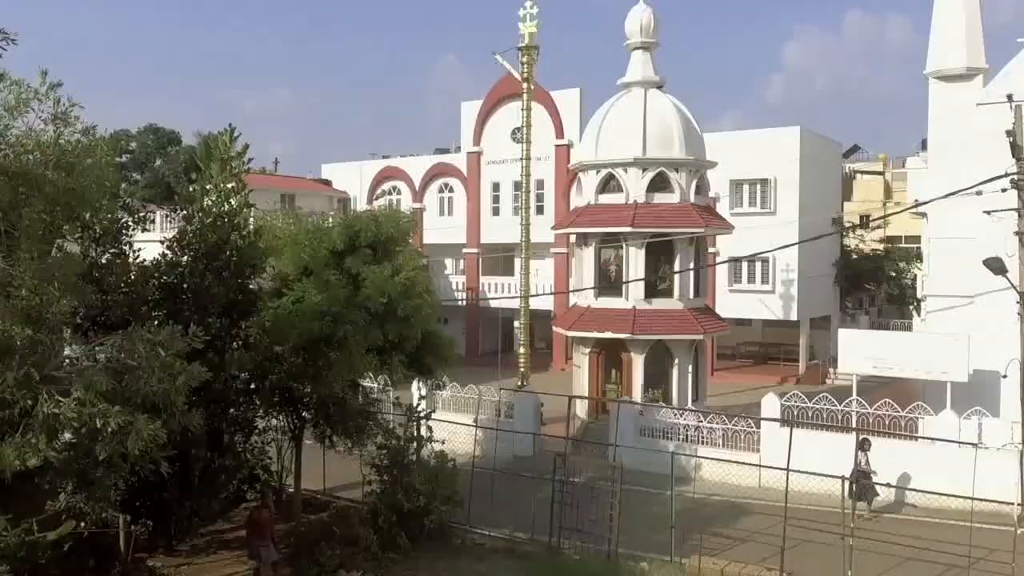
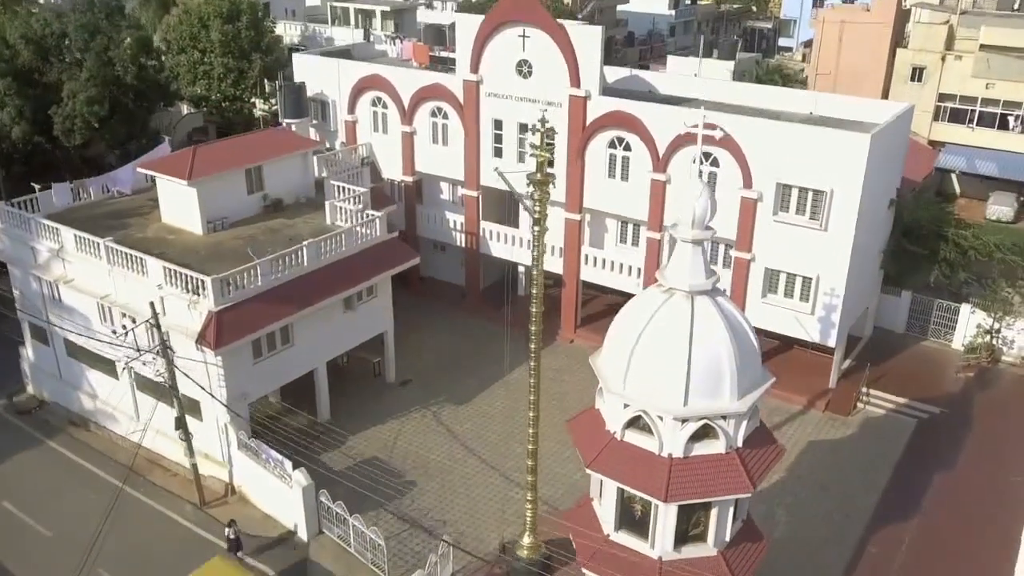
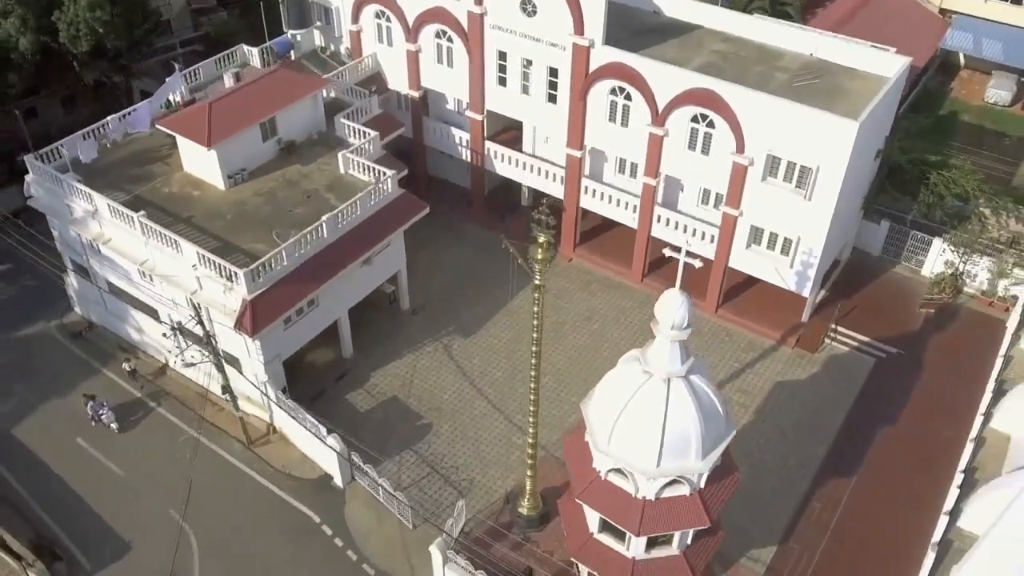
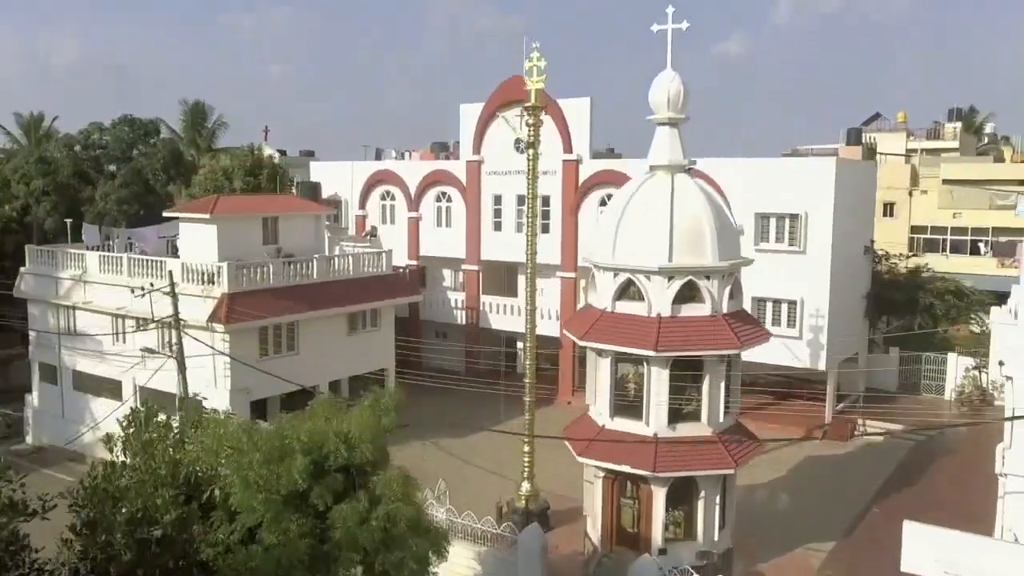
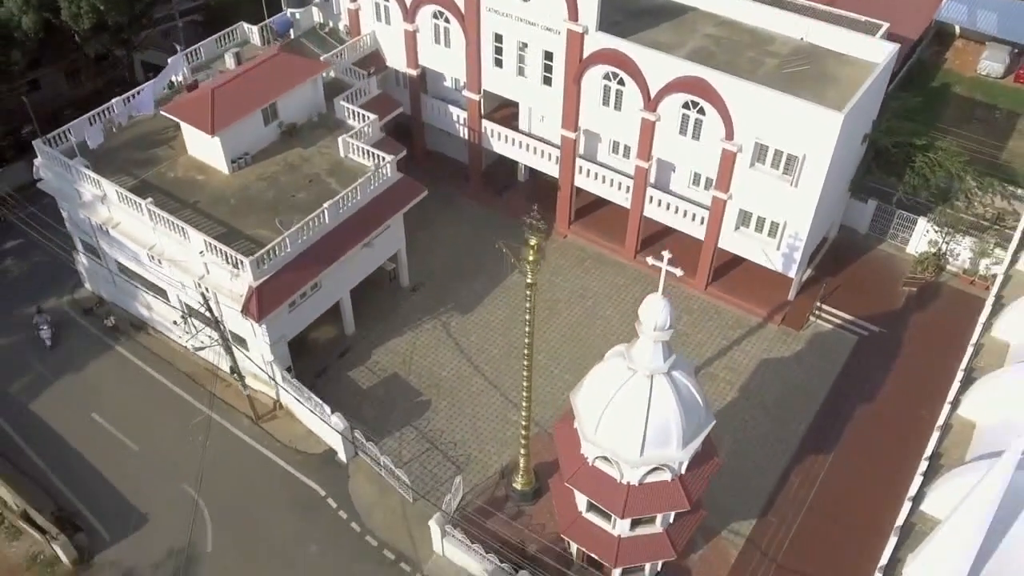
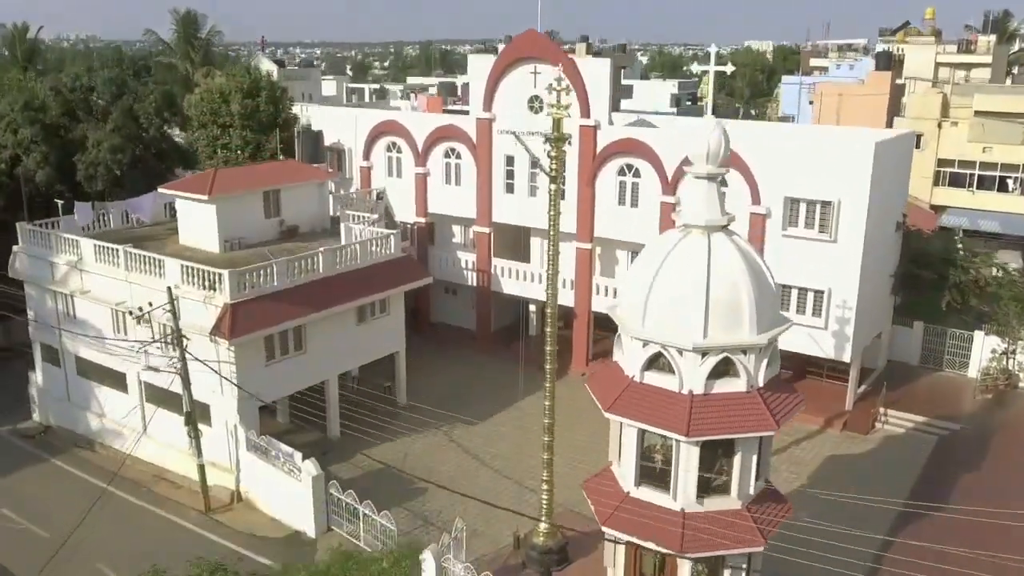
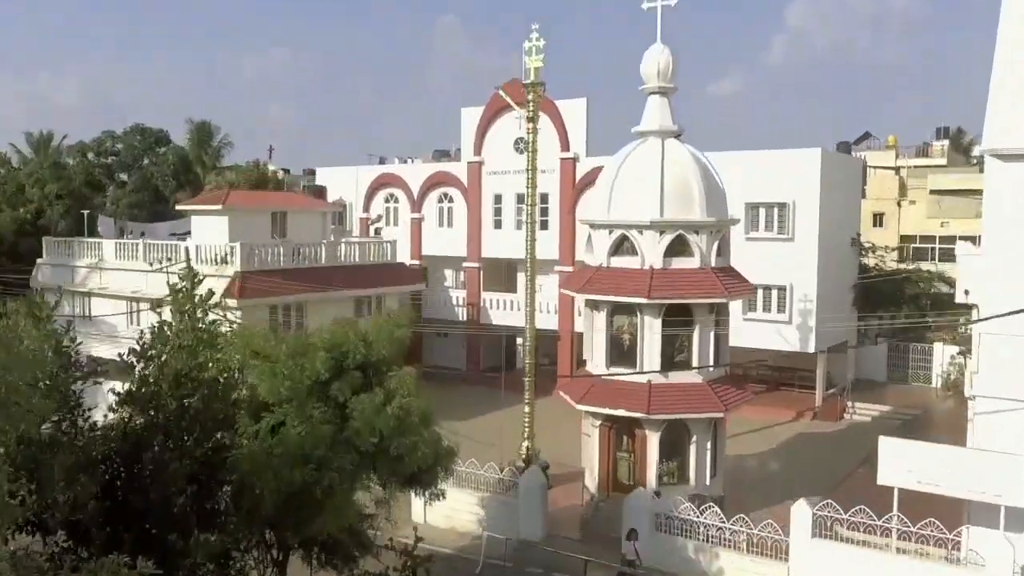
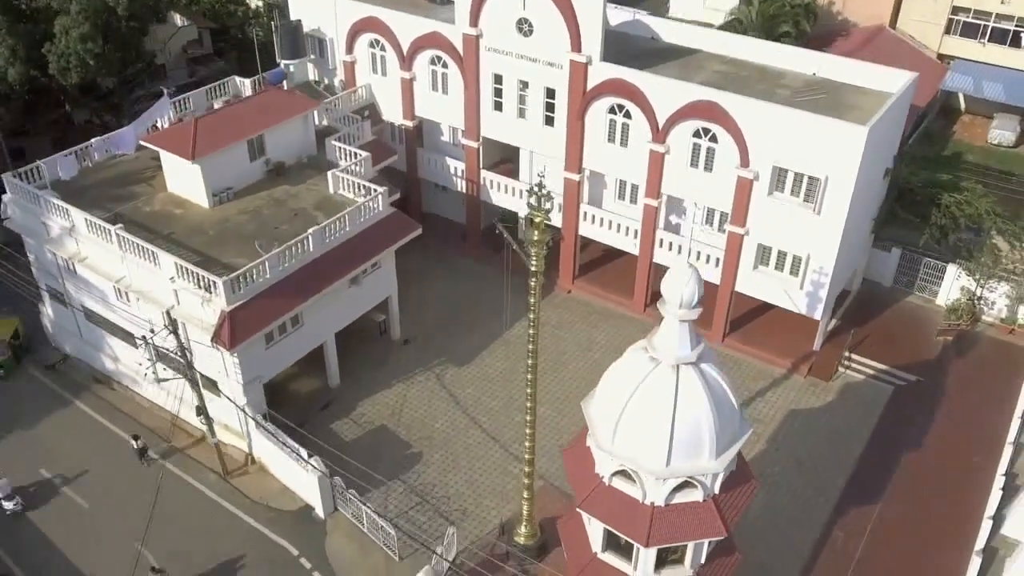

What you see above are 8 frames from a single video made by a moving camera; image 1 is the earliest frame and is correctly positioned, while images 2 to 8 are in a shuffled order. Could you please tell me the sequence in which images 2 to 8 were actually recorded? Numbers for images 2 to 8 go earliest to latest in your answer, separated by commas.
7, 4, 6, 2, 8, 3, 5
